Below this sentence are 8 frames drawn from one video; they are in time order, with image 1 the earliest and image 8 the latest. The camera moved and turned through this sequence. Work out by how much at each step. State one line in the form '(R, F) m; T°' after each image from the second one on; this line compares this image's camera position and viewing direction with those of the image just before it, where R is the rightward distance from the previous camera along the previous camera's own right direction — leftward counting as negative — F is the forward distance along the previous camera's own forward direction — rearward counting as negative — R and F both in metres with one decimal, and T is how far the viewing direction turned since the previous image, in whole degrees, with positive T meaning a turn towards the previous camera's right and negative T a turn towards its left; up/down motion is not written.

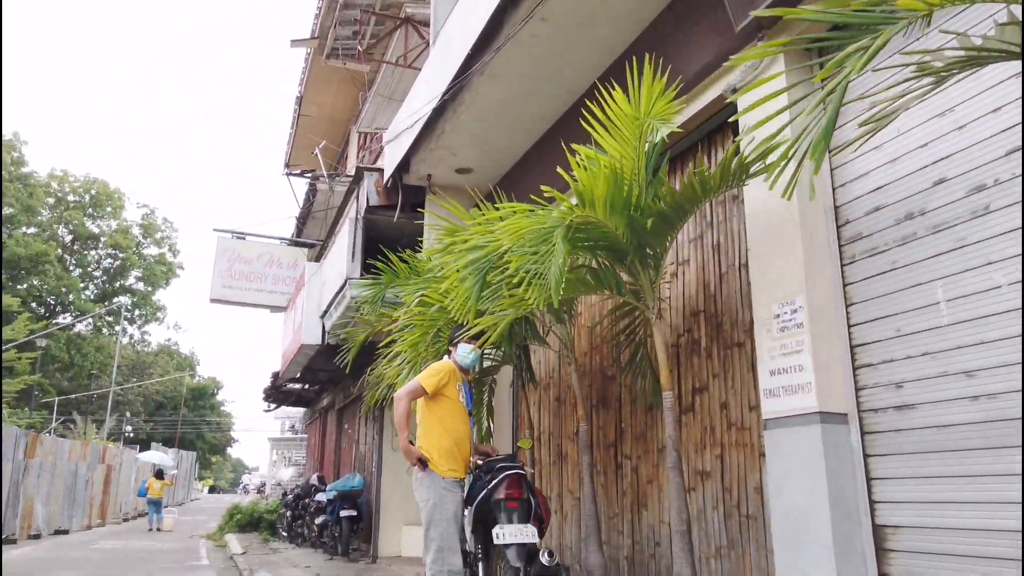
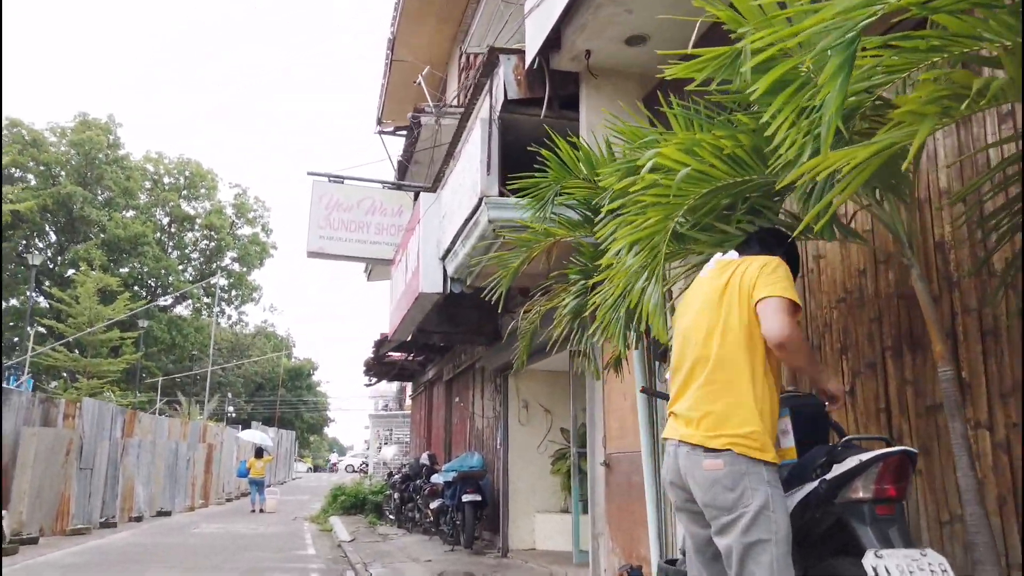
(-0.9, +2.1) m; -6°
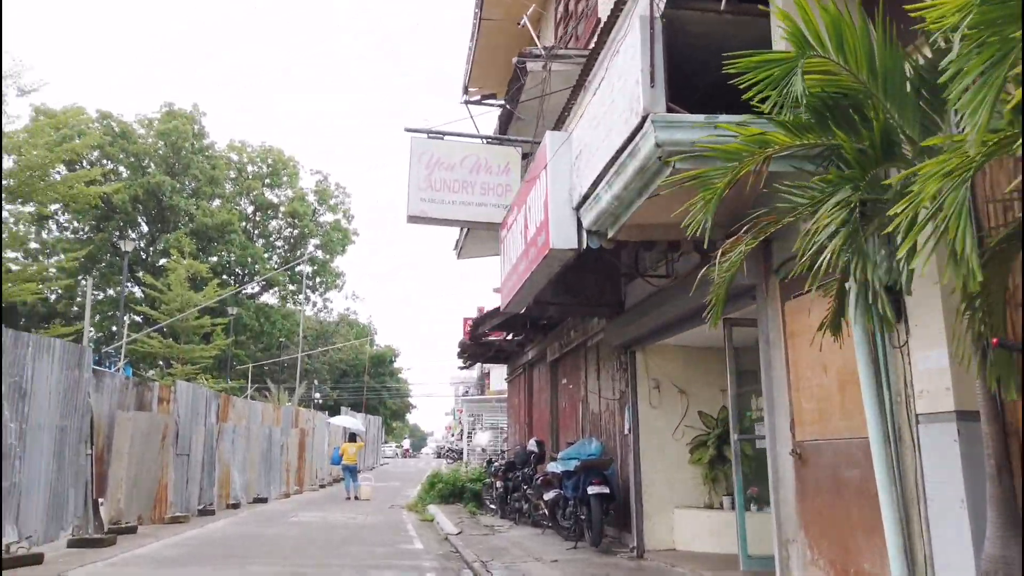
(-0.7, +1.3) m; -6°
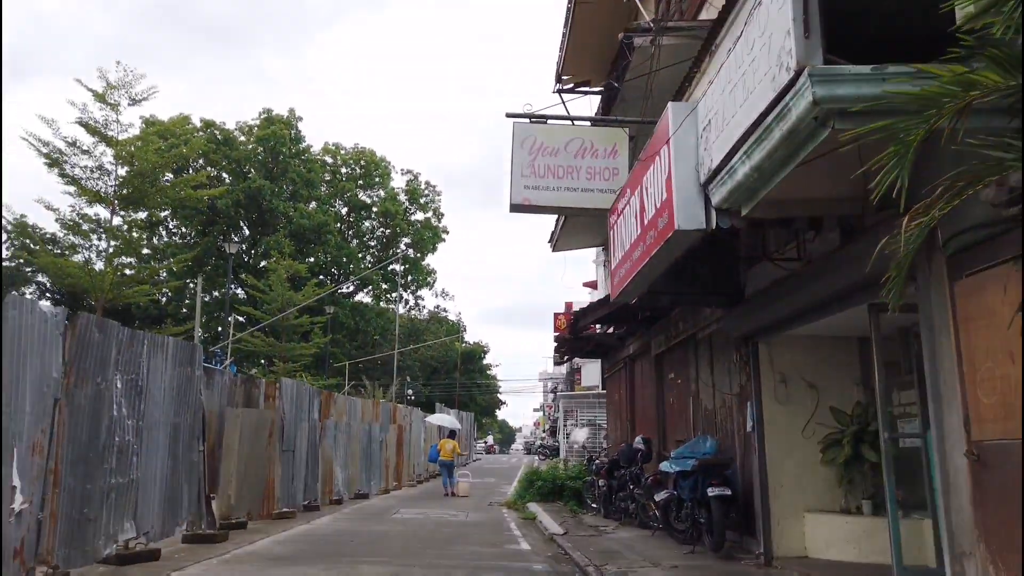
(-0.3, +0.4) m; -6°
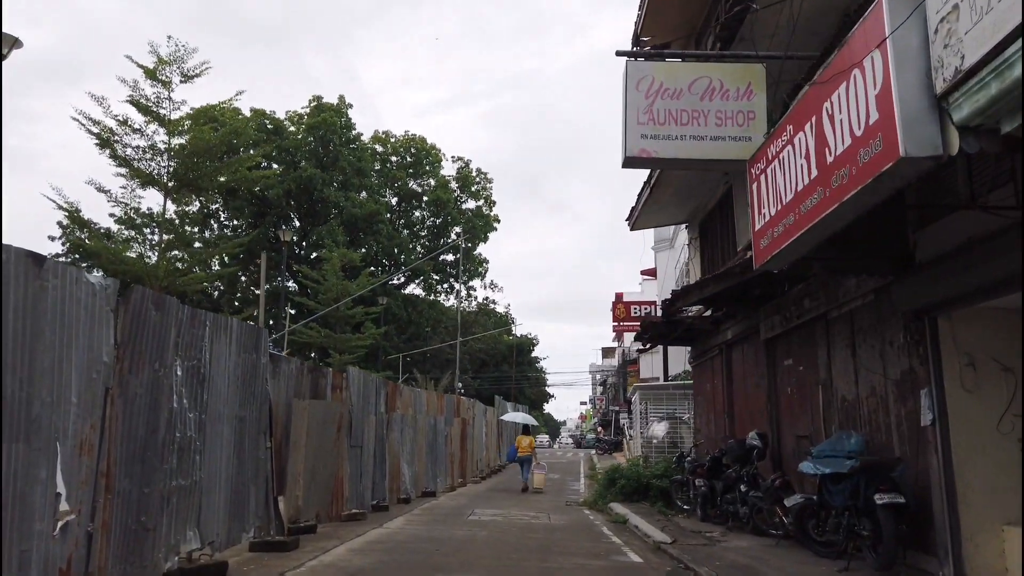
(-0.8, +1.4) m; -3°
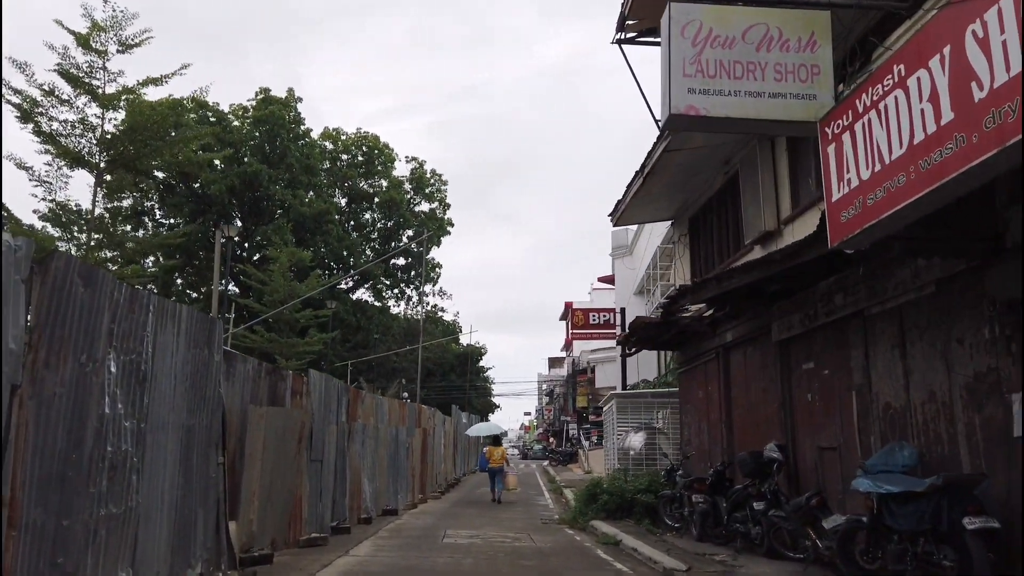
(-0.7, +1.4) m; +4°
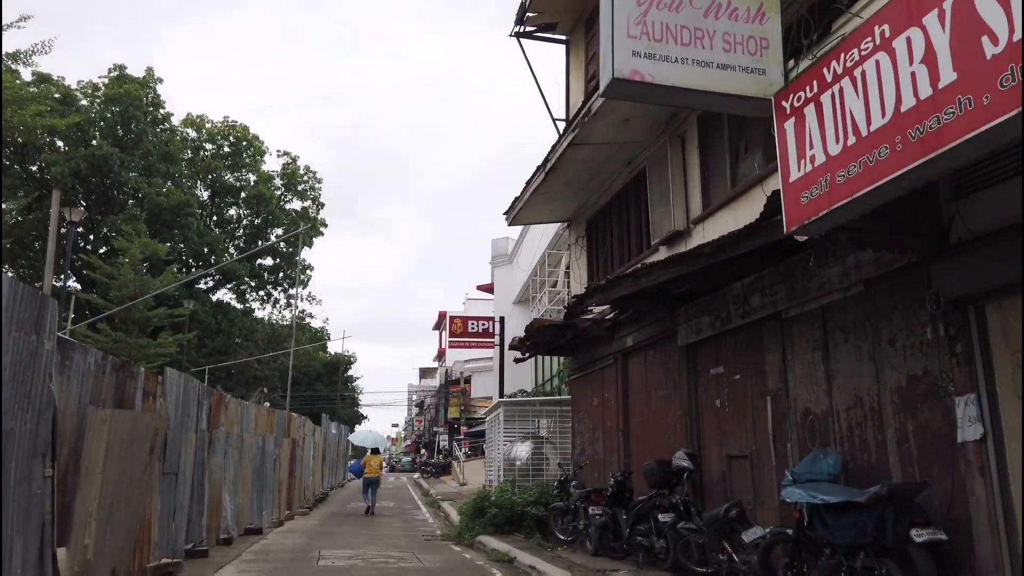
(-0.3, +1.0) m; +10°
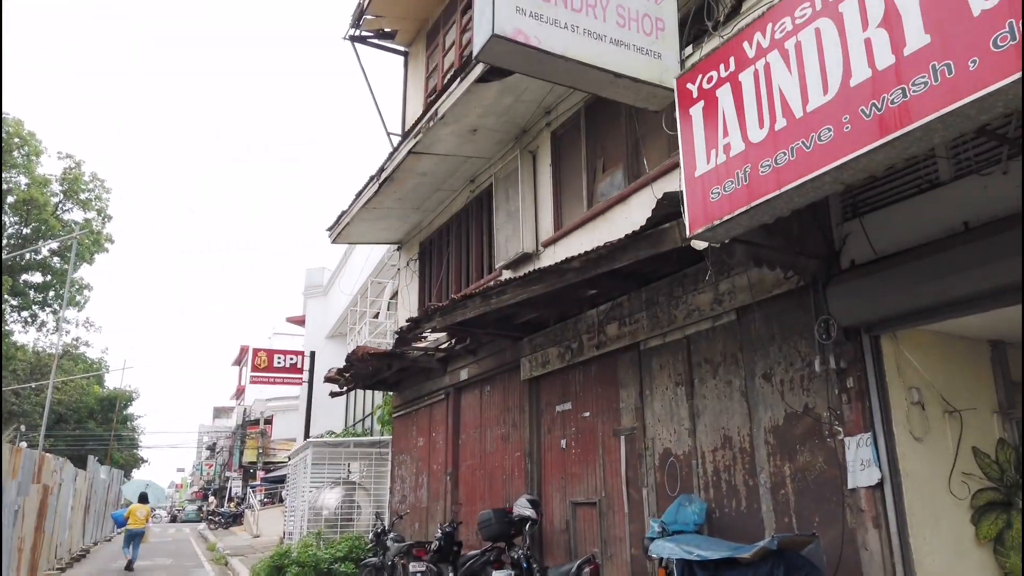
(-0.2, +1.3) m; +14°
